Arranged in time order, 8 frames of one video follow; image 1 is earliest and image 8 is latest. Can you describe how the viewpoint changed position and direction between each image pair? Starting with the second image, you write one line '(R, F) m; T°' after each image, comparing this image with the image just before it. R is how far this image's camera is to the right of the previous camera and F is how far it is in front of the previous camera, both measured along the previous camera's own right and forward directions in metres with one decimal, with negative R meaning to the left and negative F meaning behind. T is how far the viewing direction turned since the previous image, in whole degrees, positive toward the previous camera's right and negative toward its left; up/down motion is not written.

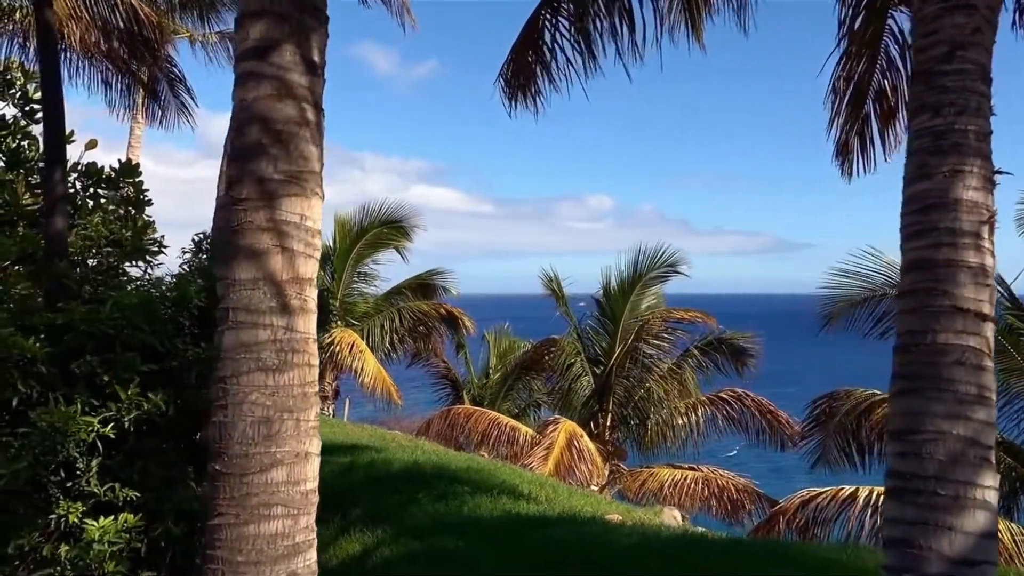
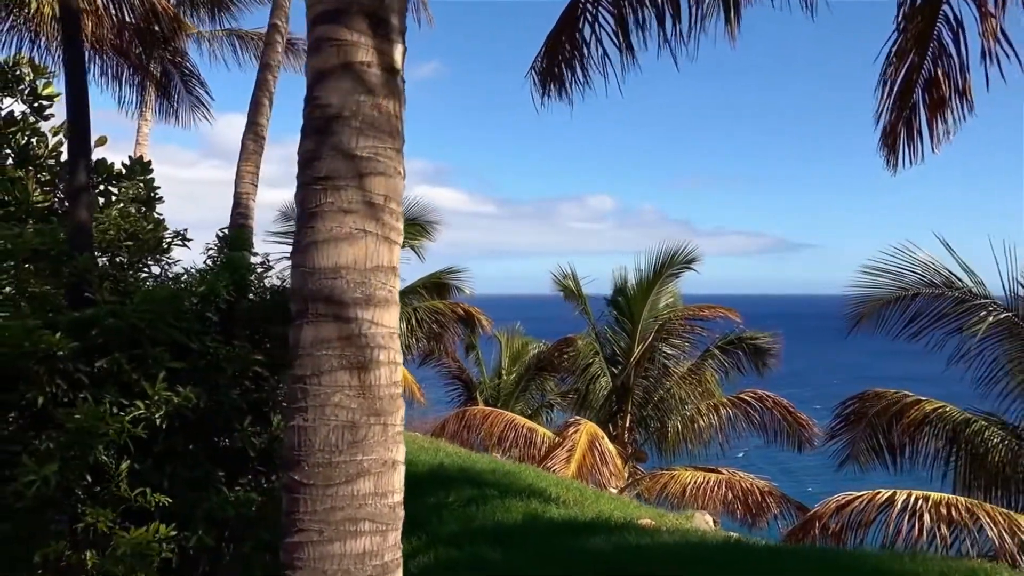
(-0.2, +0.2) m; 0°
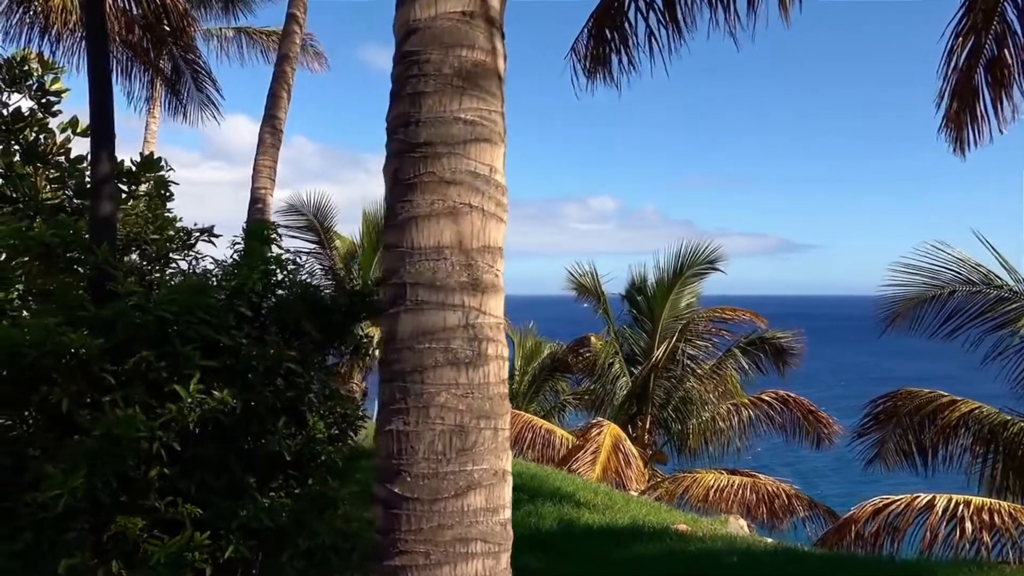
(-0.2, +0.2) m; 0°
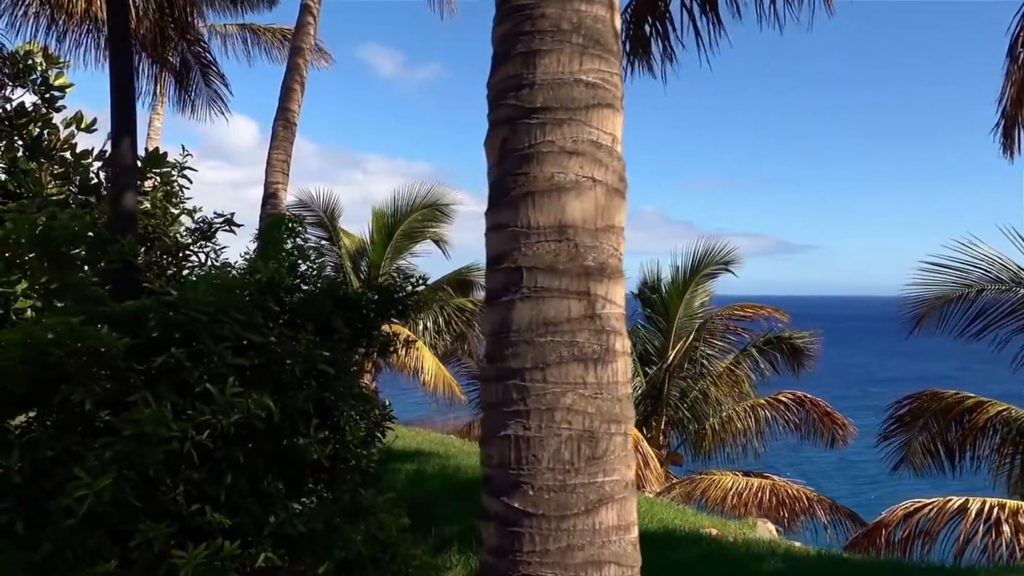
(-0.2, +0.2) m; 0°
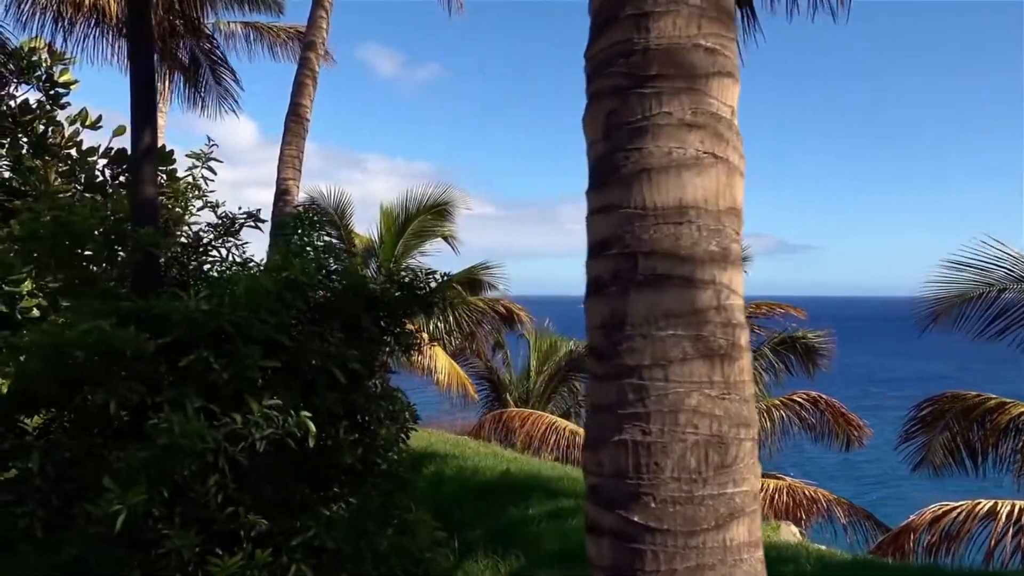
(-0.2, +0.1) m; 0°
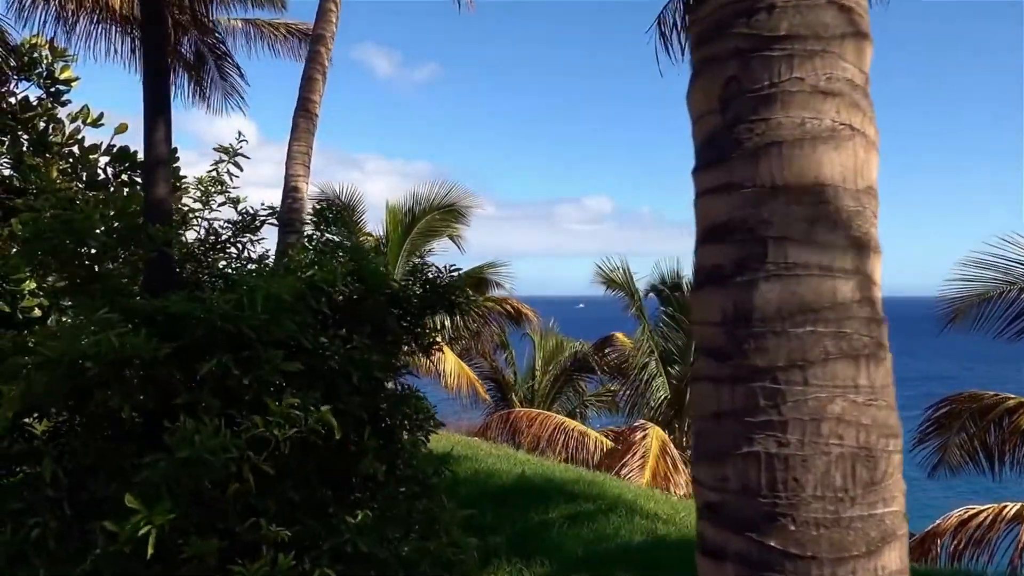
(-0.1, +0.2) m; 0°
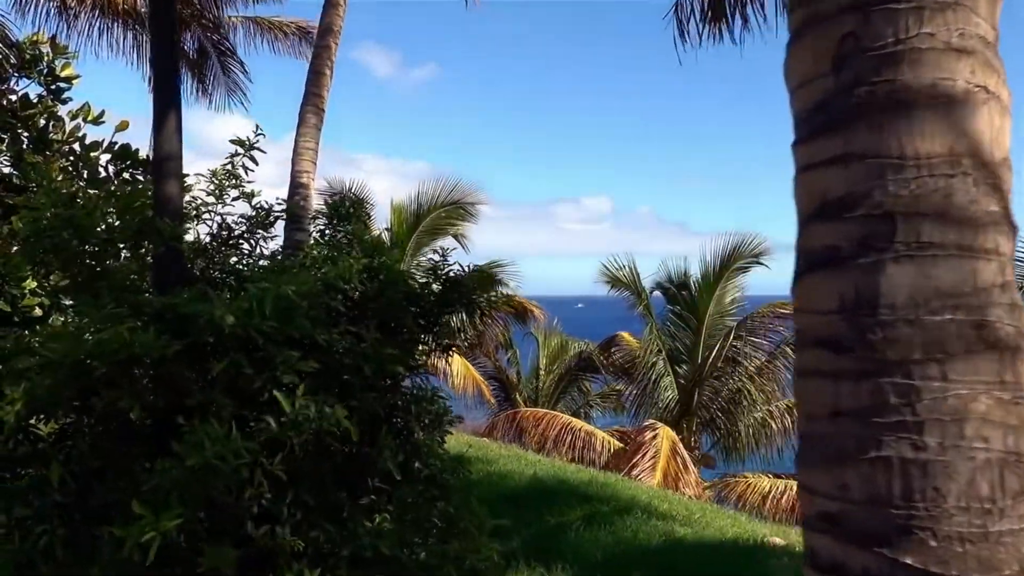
(-0.1, +0.1) m; 0°
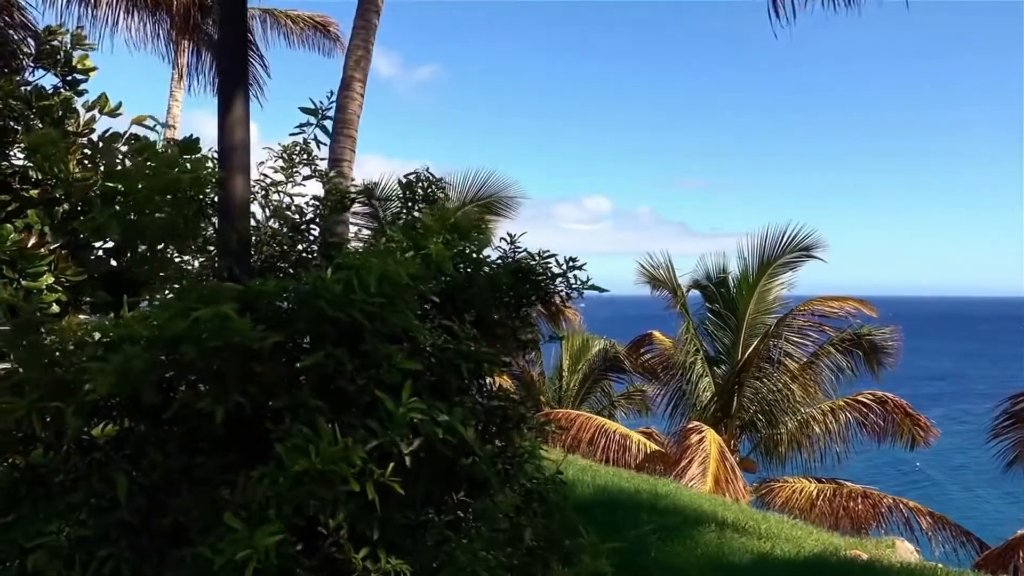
(-0.4, +0.4) m; 0°
